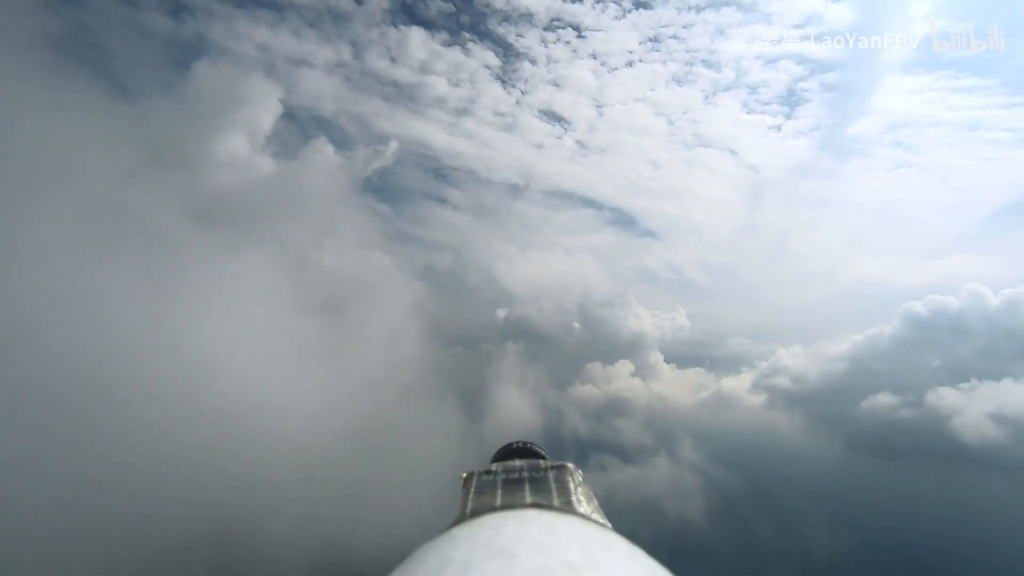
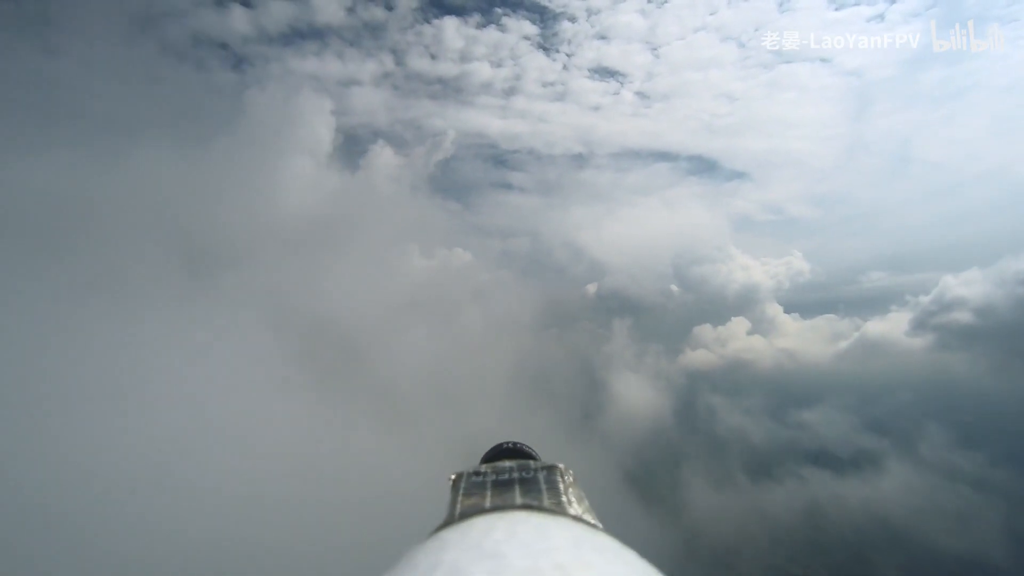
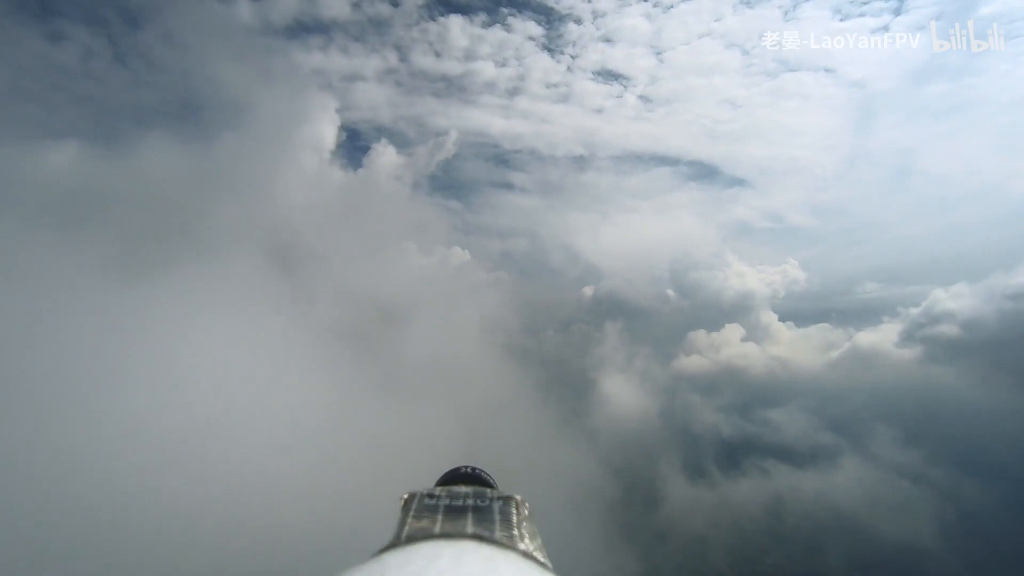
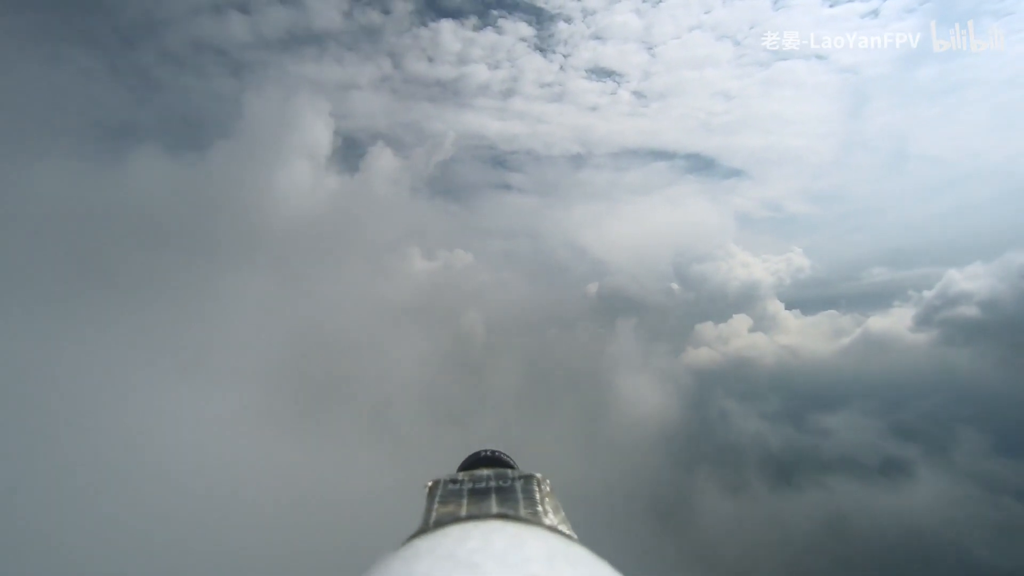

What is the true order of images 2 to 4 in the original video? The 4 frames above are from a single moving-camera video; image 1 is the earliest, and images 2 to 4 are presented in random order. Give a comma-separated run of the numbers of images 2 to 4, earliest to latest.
3, 2, 4
